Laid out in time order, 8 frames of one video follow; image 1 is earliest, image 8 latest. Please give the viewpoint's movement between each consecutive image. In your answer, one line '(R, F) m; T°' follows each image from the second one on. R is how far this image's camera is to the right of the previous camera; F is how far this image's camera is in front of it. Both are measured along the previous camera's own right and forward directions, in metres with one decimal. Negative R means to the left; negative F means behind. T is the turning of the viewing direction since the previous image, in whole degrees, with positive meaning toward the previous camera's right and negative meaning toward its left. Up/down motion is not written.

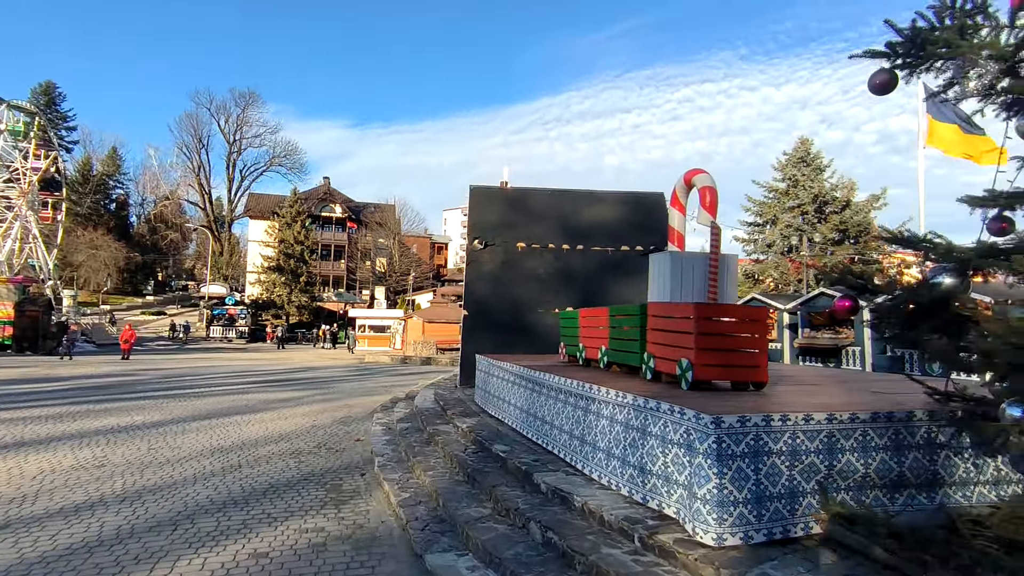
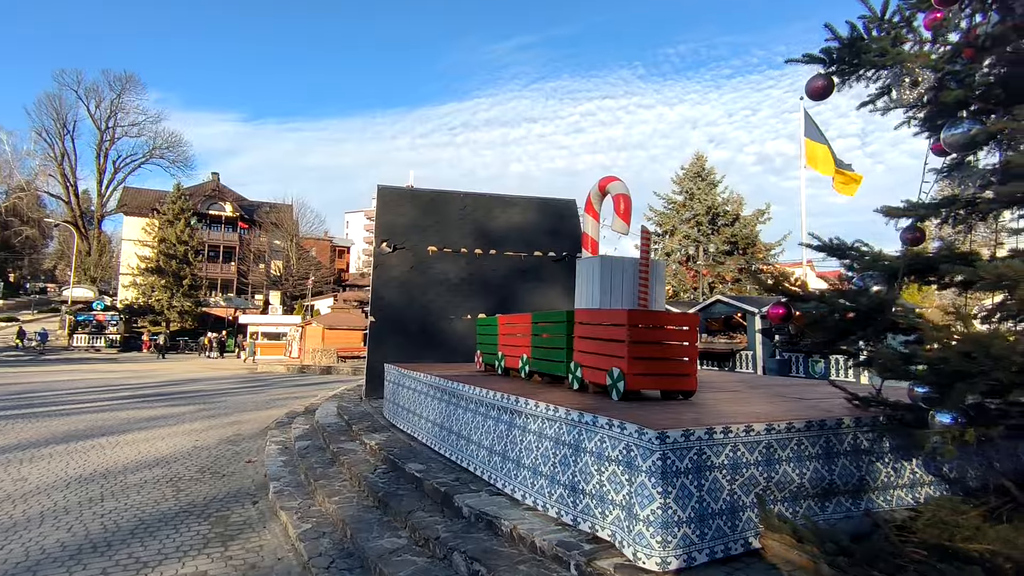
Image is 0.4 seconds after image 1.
(-0.1, +0.4) m; +10°
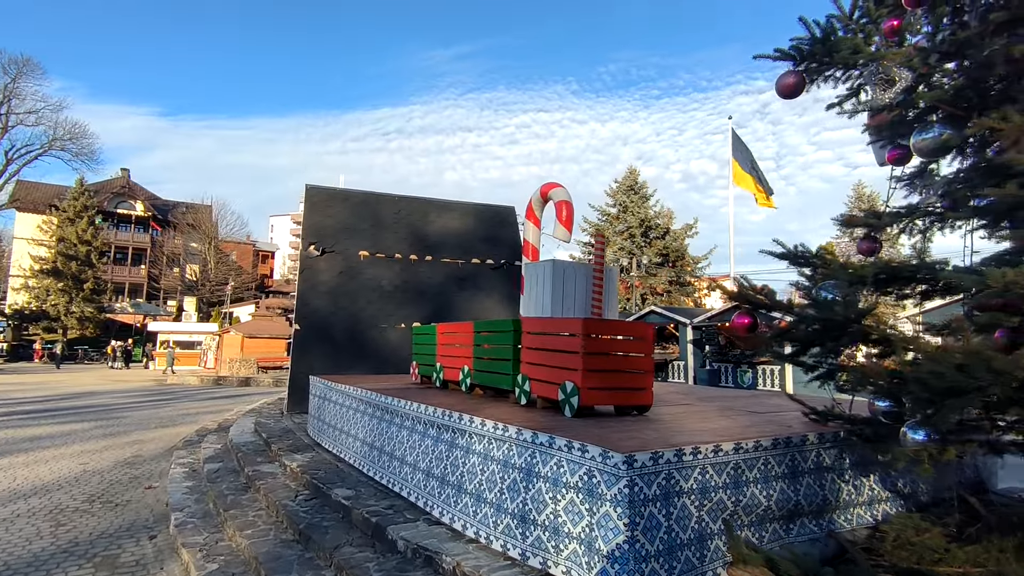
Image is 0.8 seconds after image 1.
(-0.1, +0.4) m; +7°
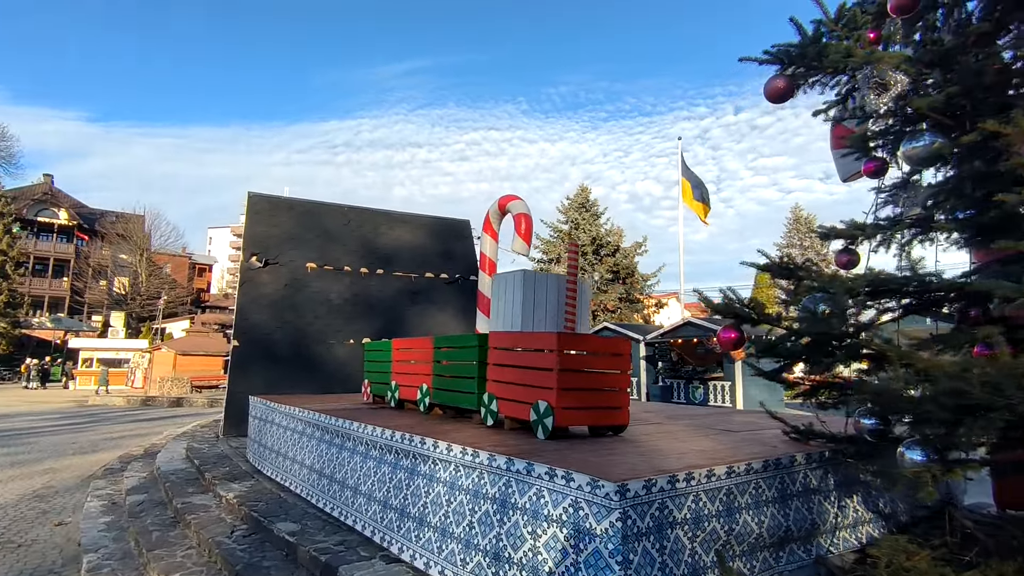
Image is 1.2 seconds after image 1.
(-0.1, +0.3) m; +5°
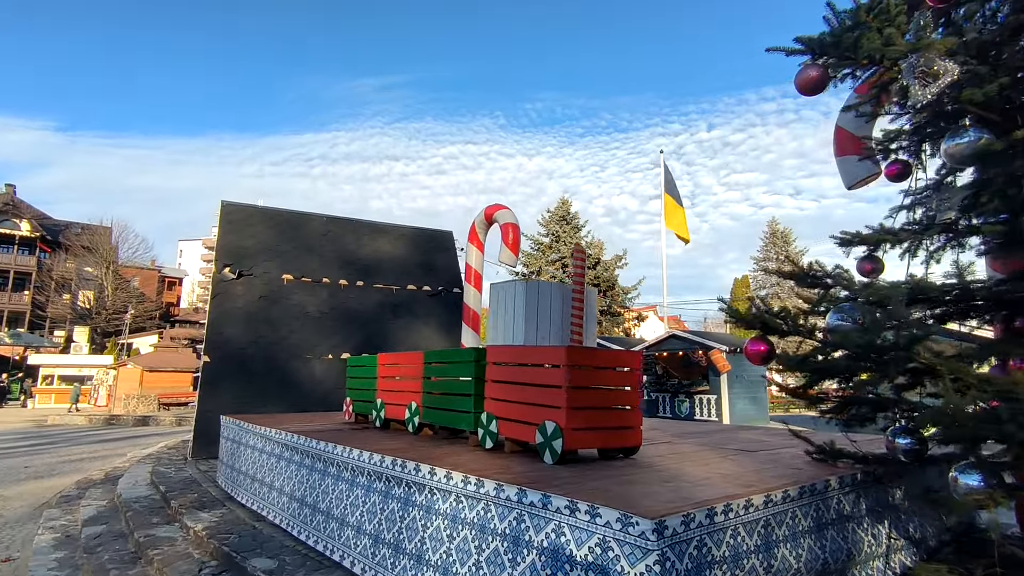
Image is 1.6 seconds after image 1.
(-0.2, +0.3) m; +2°
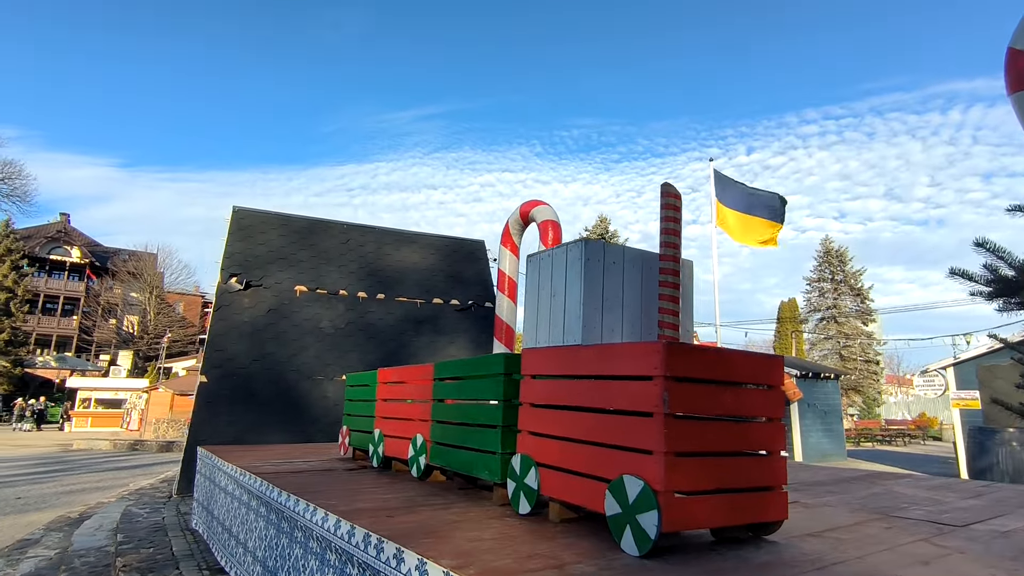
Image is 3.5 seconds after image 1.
(-0.1, +1.6) m; -4°
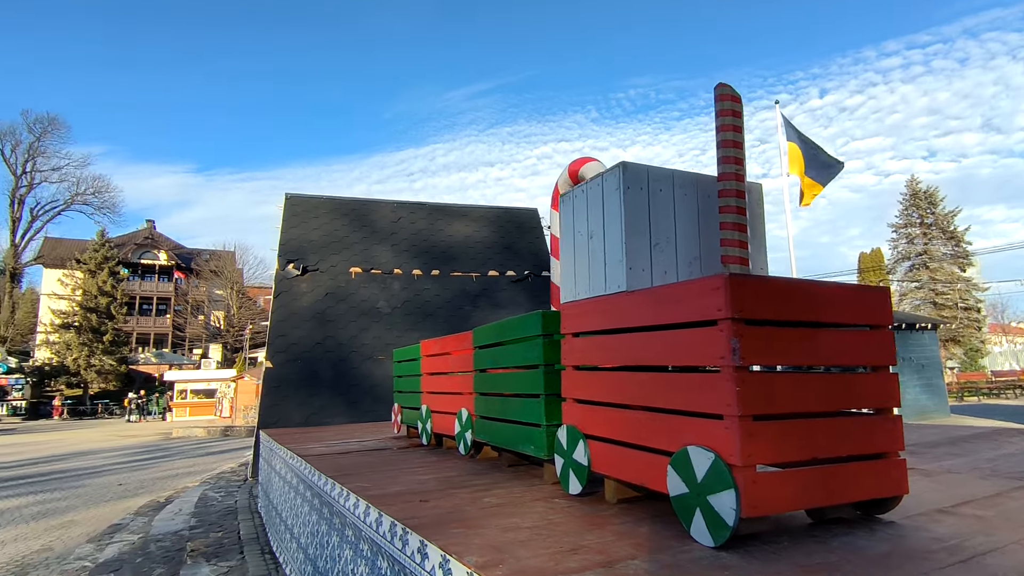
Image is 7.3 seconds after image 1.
(+0.1, +0.4) m; -7°
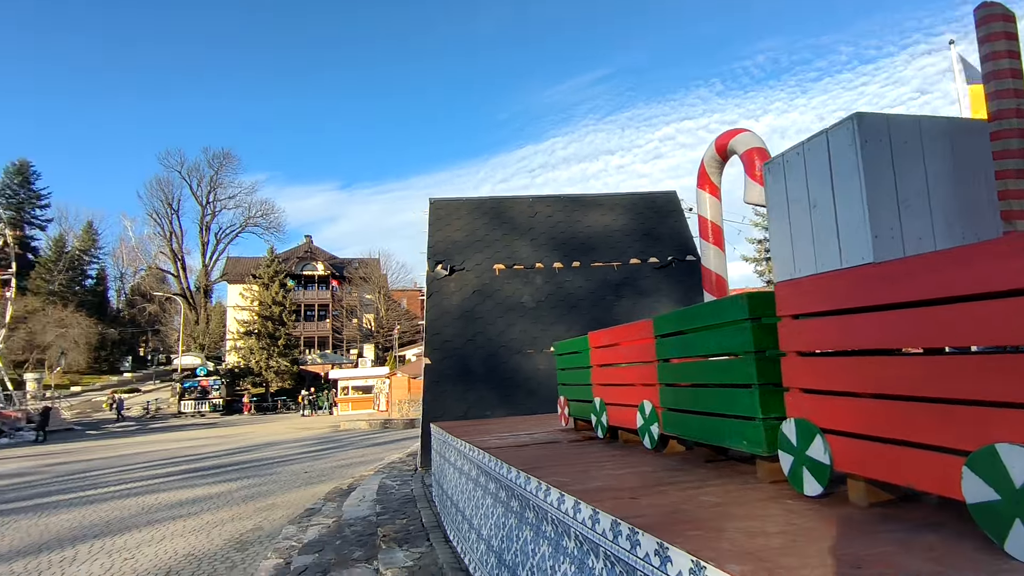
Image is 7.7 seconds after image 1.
(-0.3, +0.1) m; -13°
